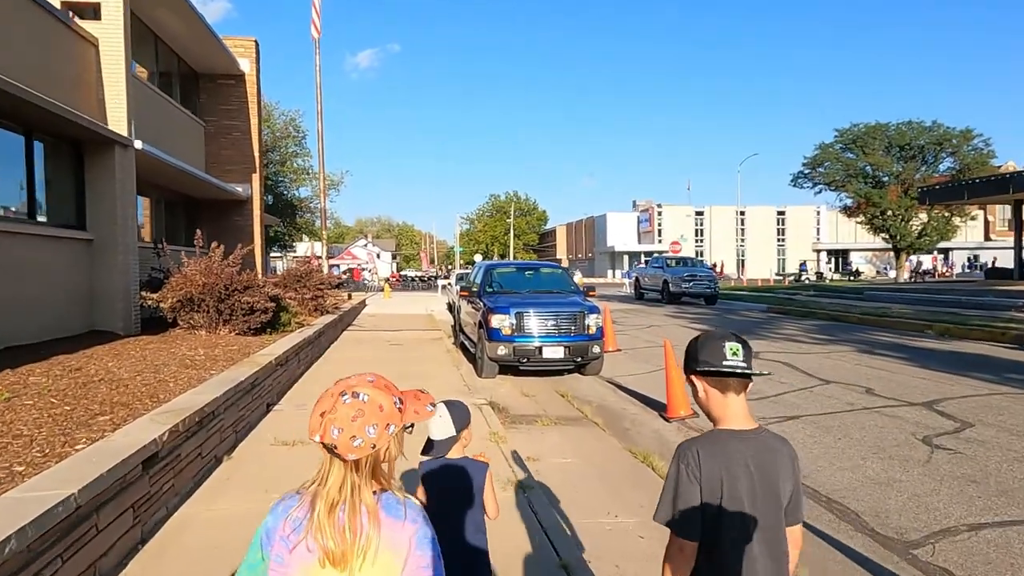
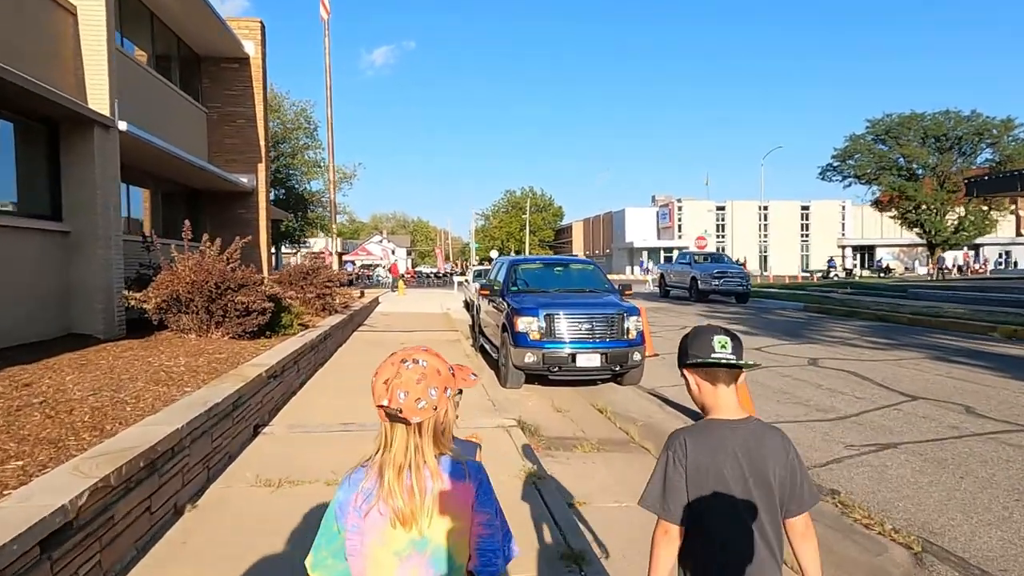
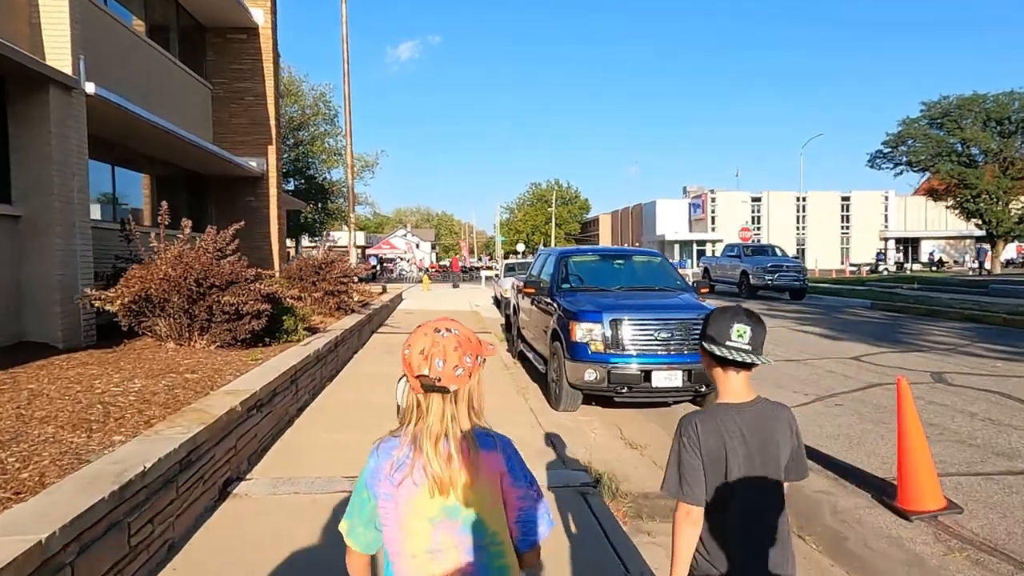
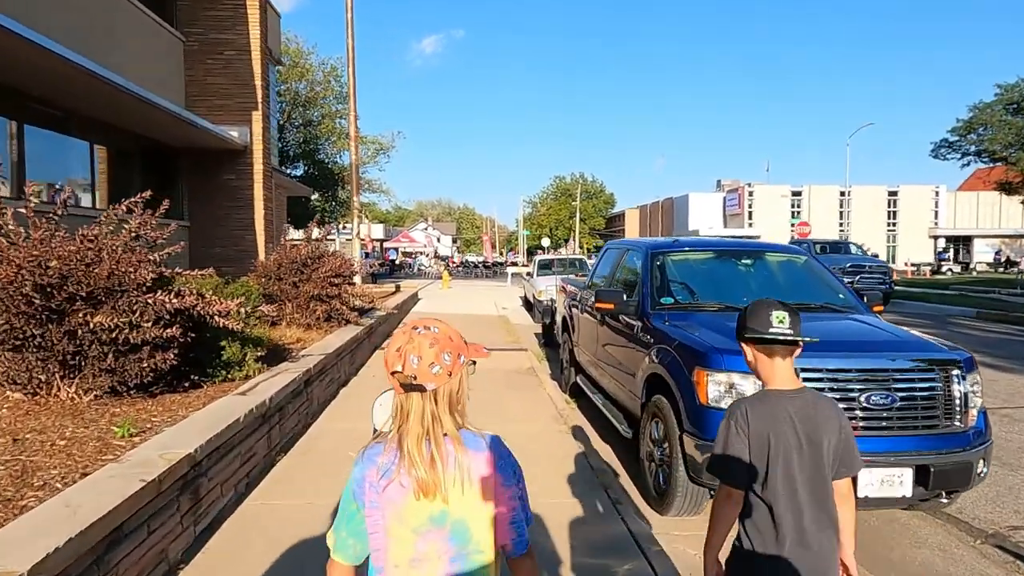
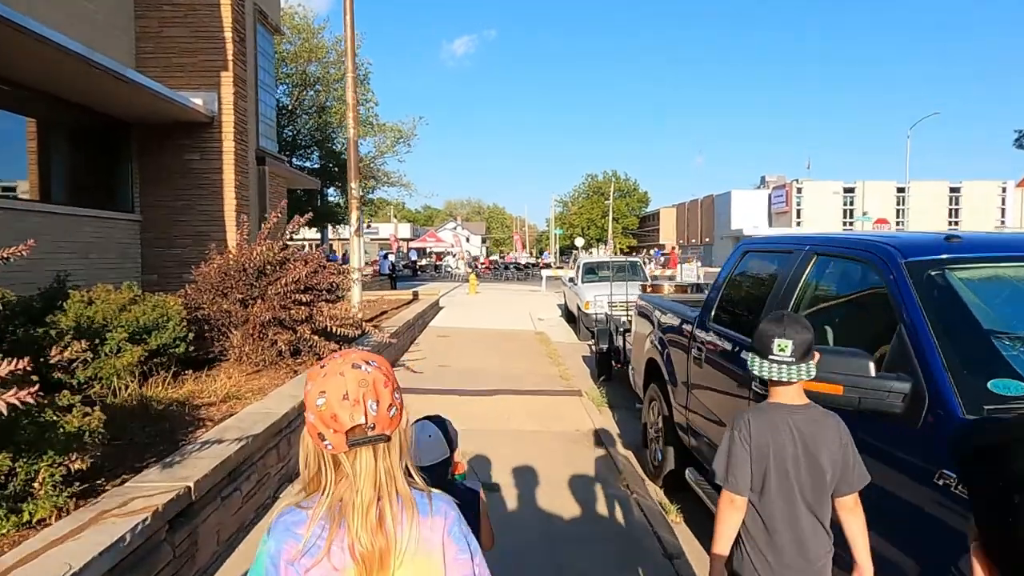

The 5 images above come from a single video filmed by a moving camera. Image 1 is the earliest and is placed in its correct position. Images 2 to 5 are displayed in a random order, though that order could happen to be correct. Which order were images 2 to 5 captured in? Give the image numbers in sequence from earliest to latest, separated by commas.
2, 3, 4, 5
